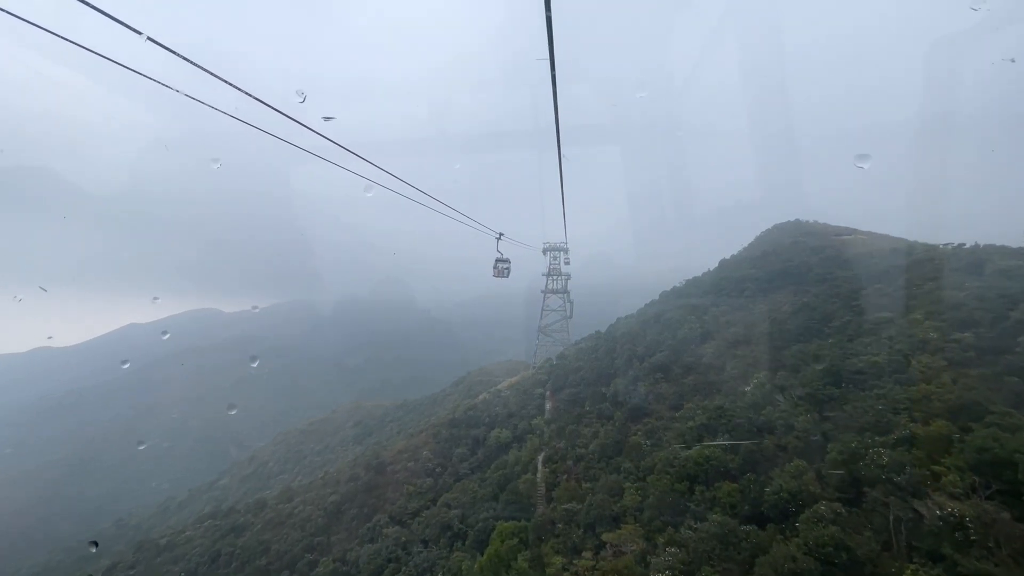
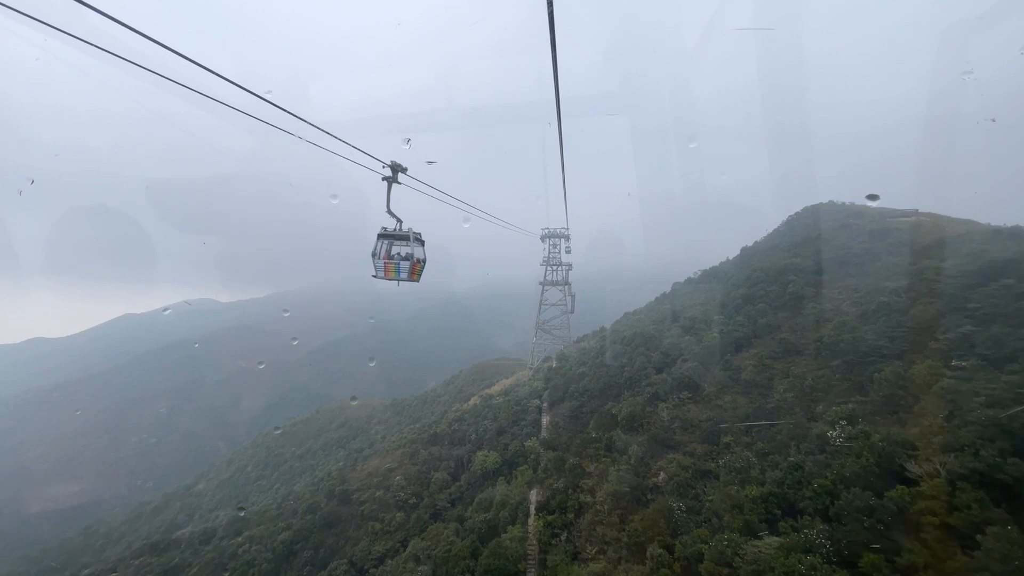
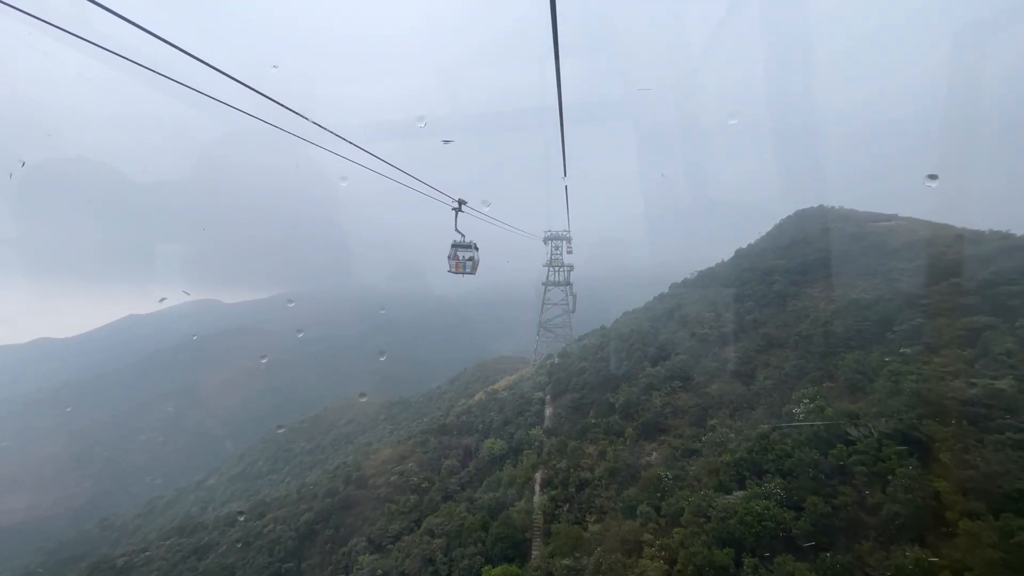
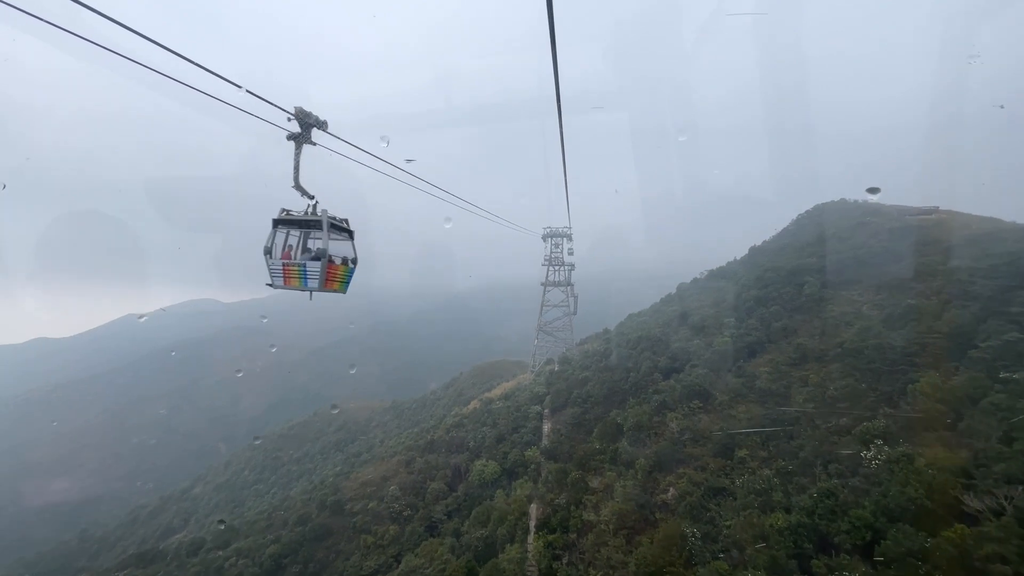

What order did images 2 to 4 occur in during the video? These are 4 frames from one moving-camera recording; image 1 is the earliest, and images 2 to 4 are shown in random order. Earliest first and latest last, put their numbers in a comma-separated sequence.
3, 2, 4
